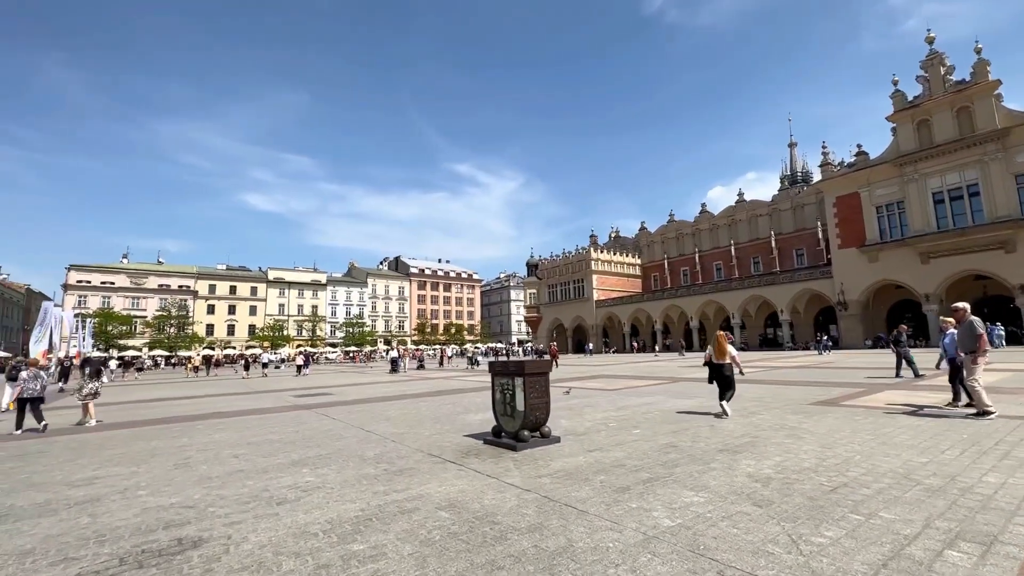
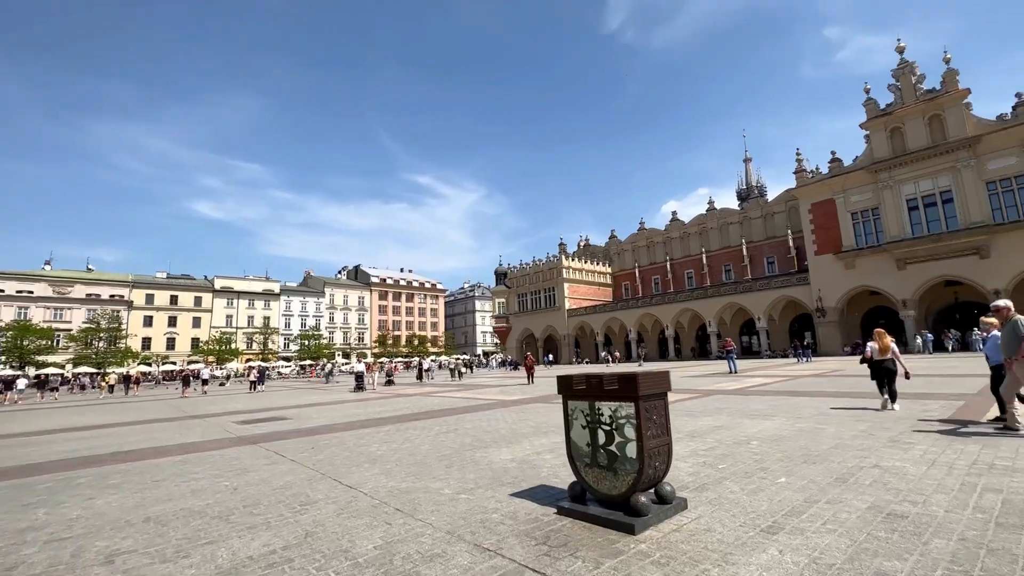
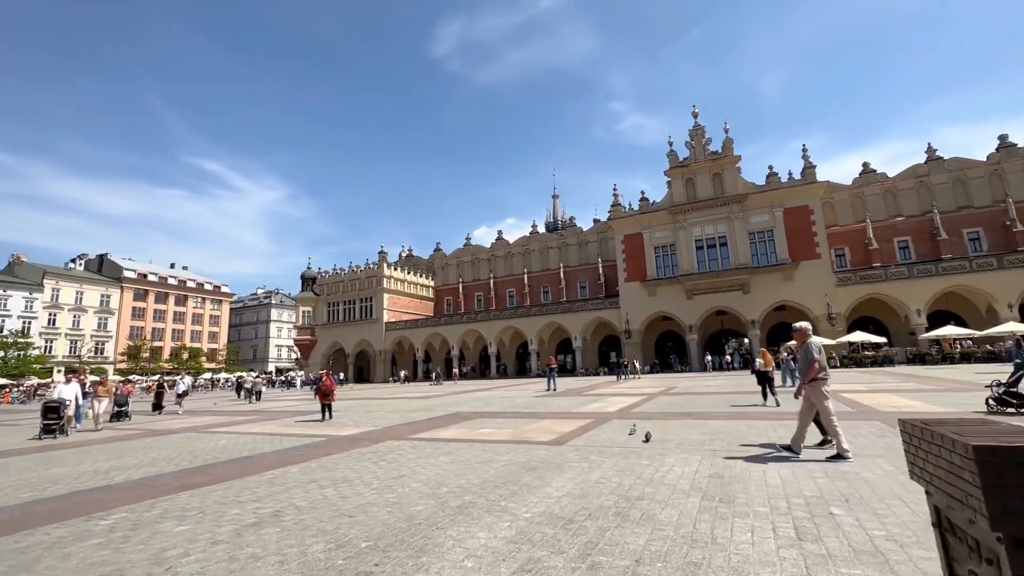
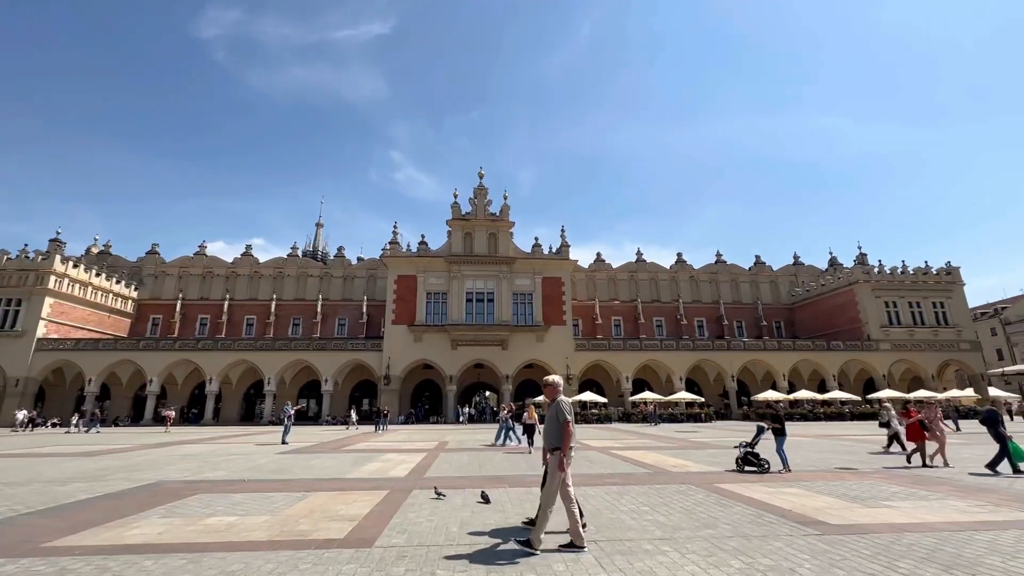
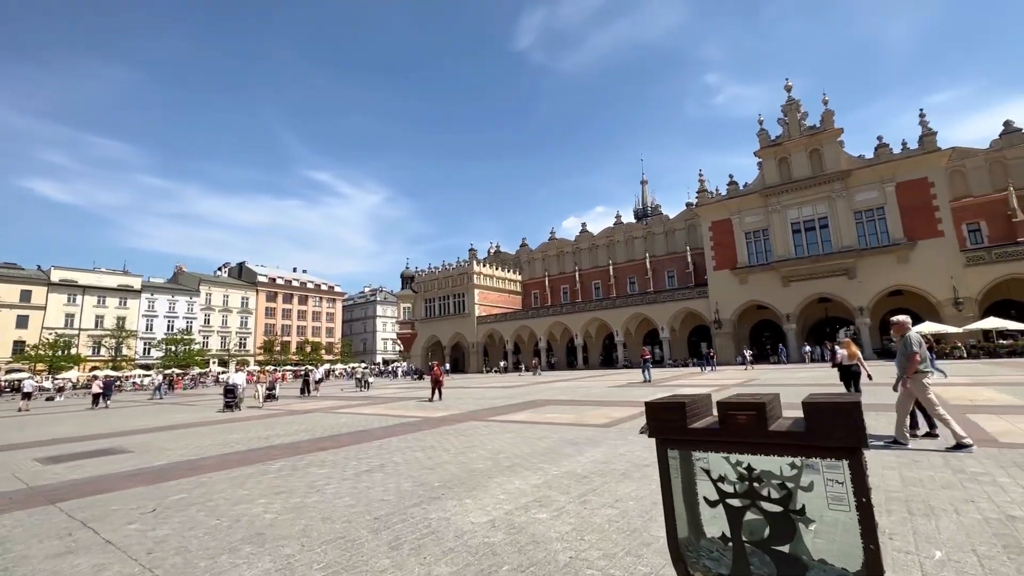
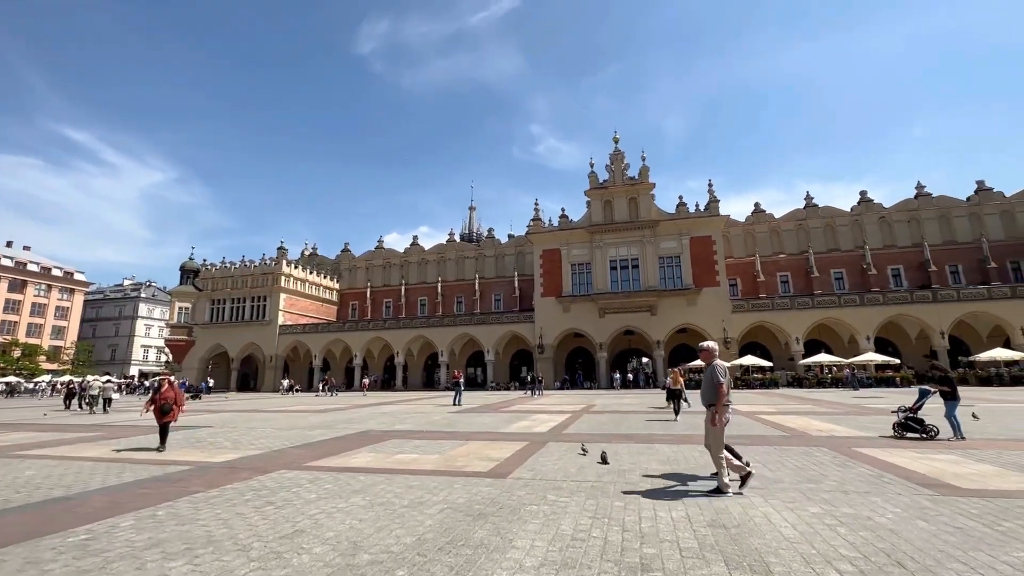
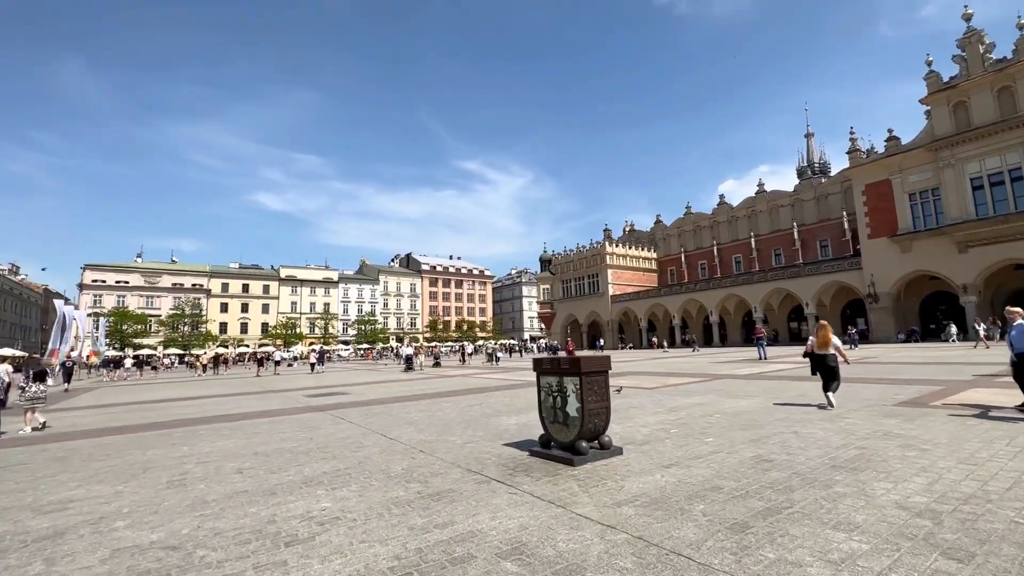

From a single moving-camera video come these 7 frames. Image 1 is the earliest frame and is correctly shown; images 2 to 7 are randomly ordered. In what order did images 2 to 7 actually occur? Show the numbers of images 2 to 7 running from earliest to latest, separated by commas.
7, 2, 5, 3, 6, 4
